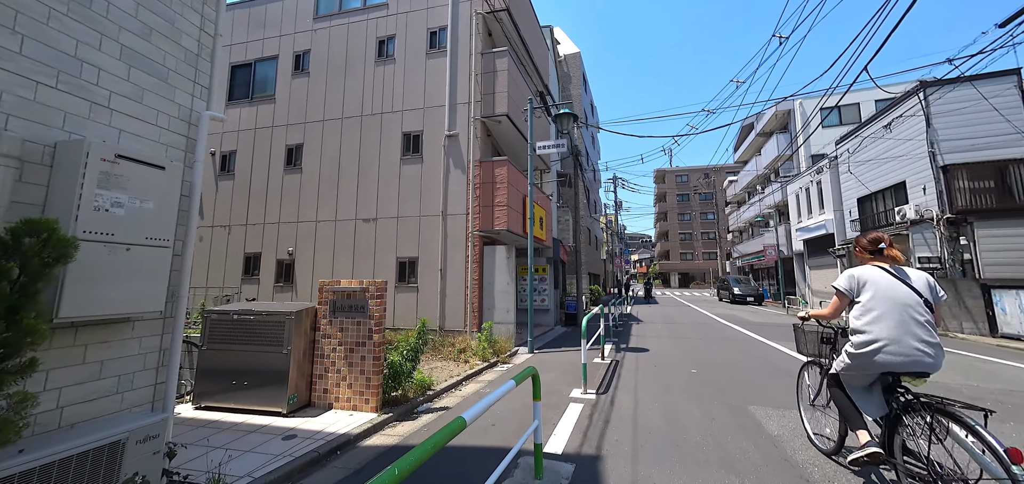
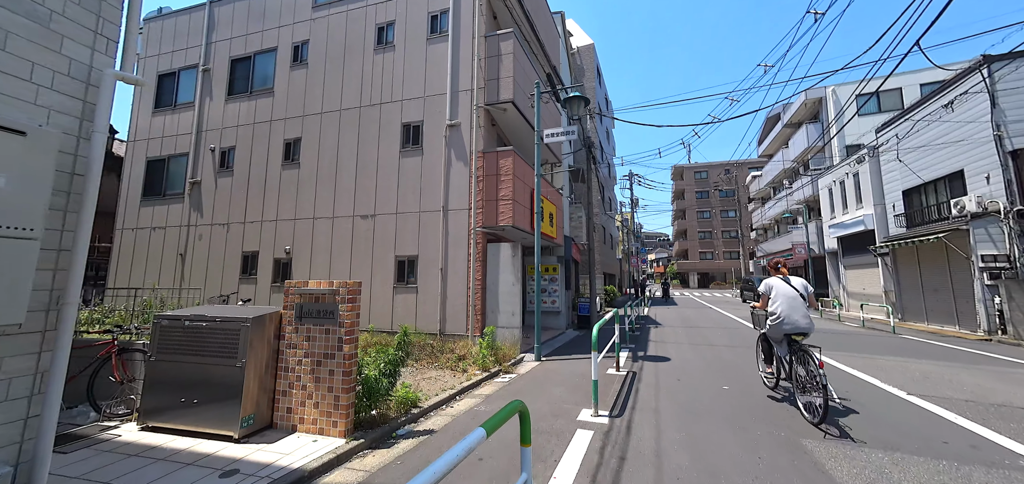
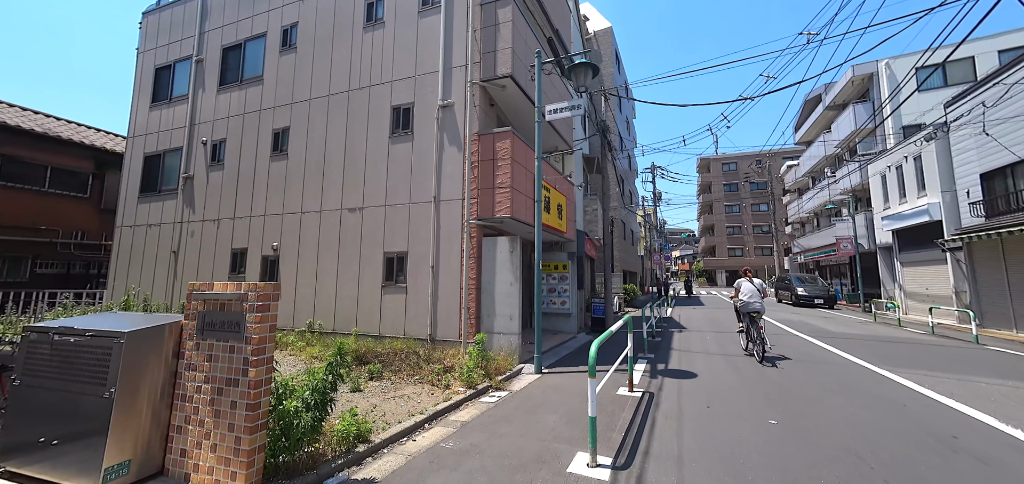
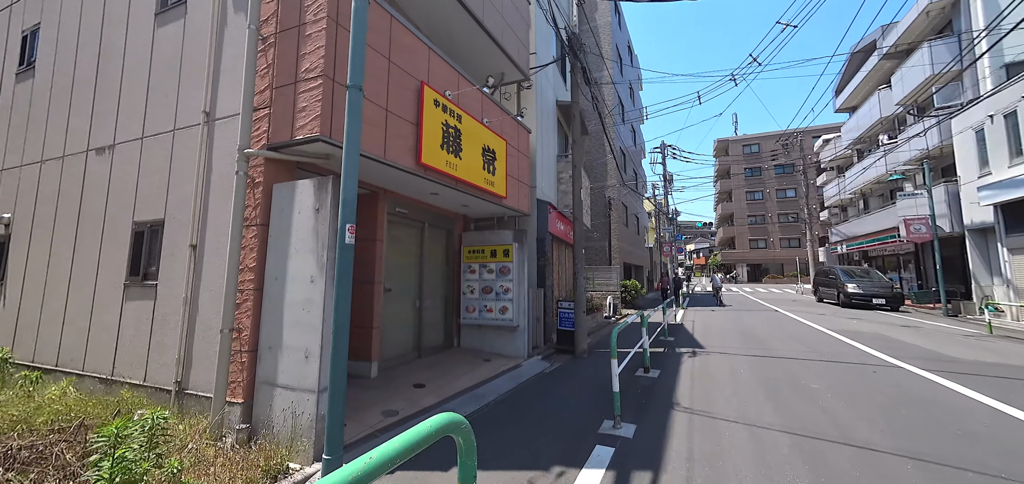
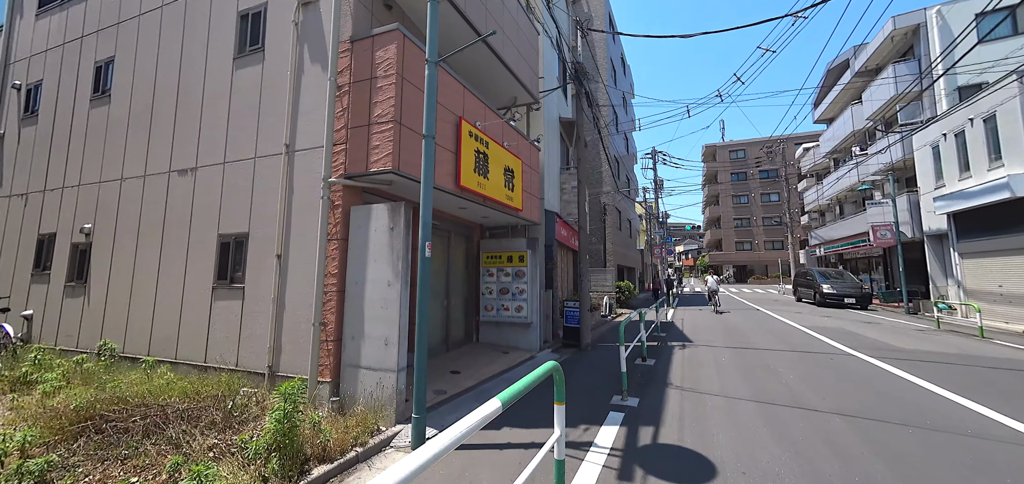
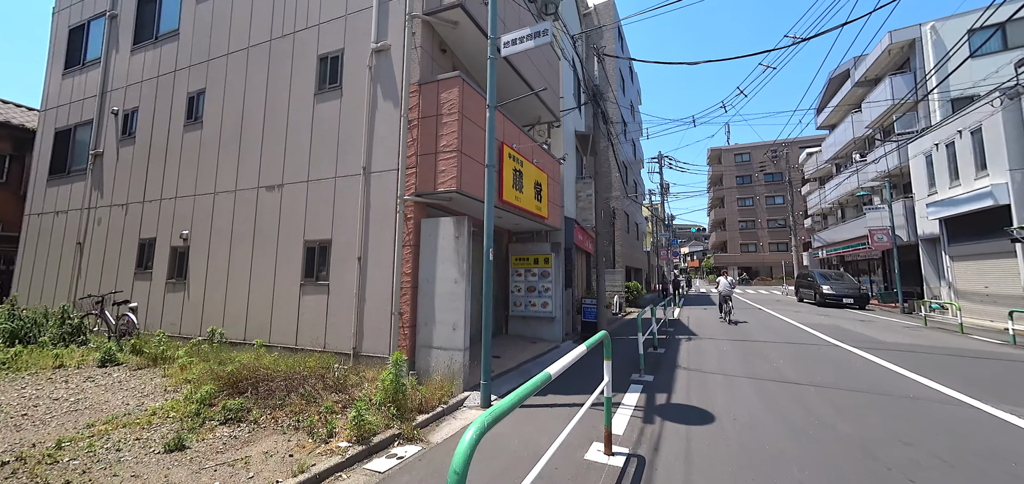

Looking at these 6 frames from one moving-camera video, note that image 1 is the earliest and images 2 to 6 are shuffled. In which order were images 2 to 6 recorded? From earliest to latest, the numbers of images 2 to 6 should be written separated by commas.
2, 3, 6, 5, 4
